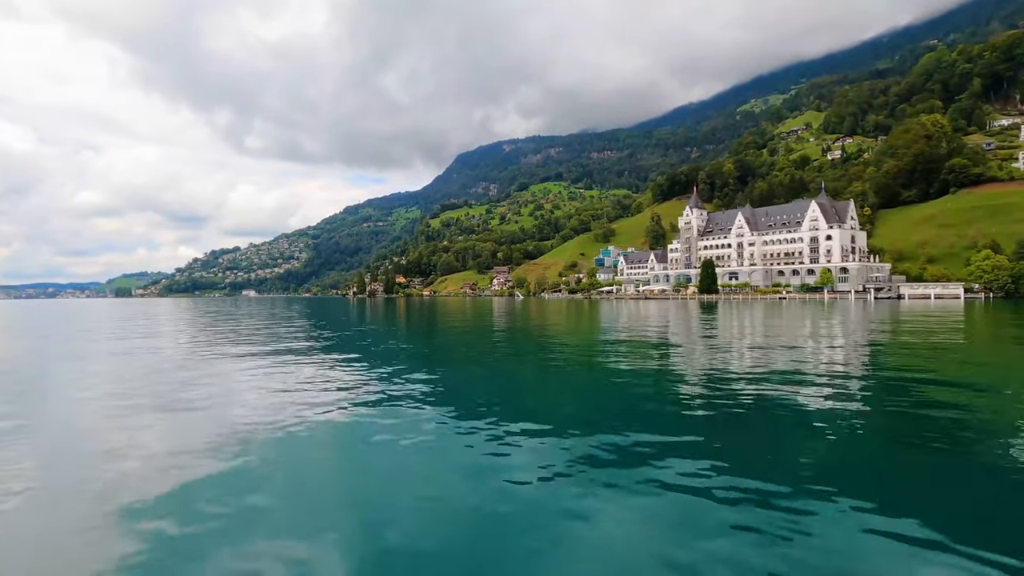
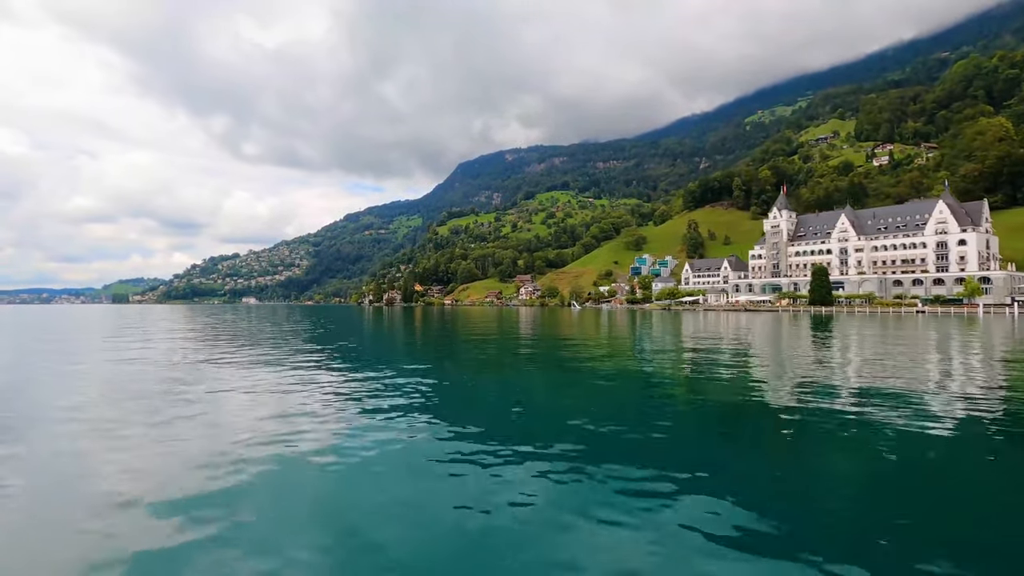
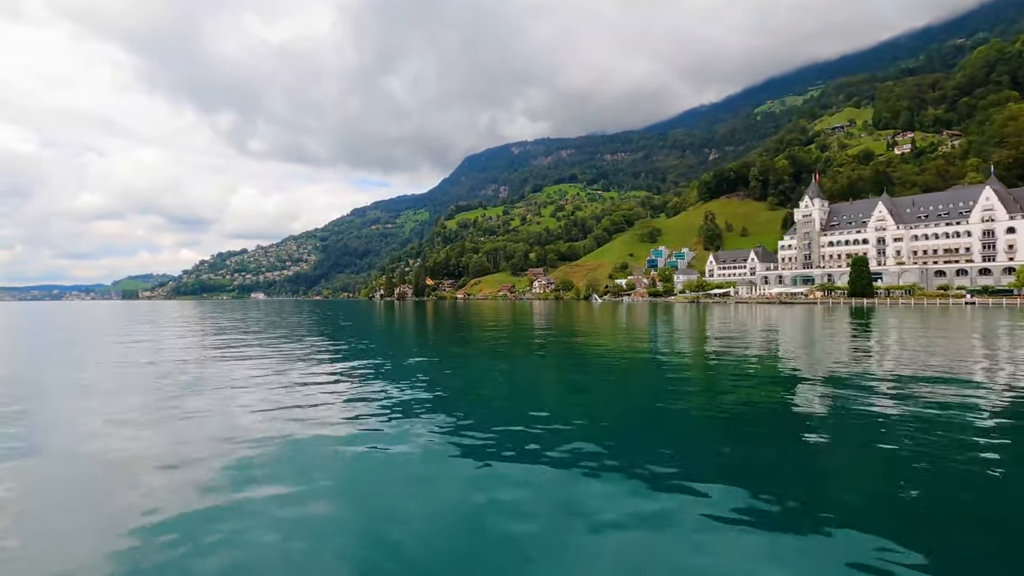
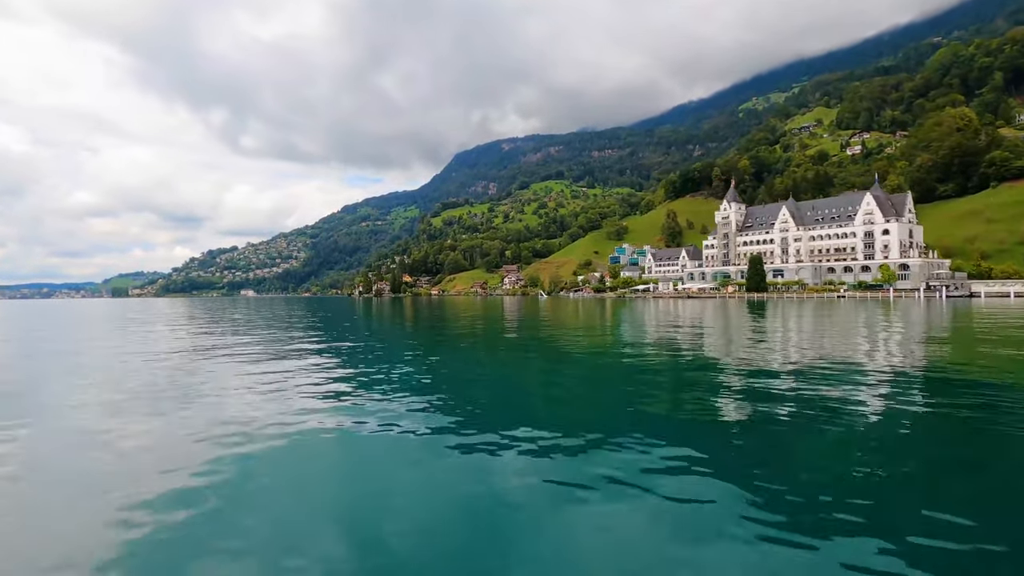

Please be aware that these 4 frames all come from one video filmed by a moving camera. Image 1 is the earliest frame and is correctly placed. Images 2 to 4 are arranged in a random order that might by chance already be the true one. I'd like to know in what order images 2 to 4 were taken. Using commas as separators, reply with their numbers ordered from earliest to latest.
4, 2, 3
